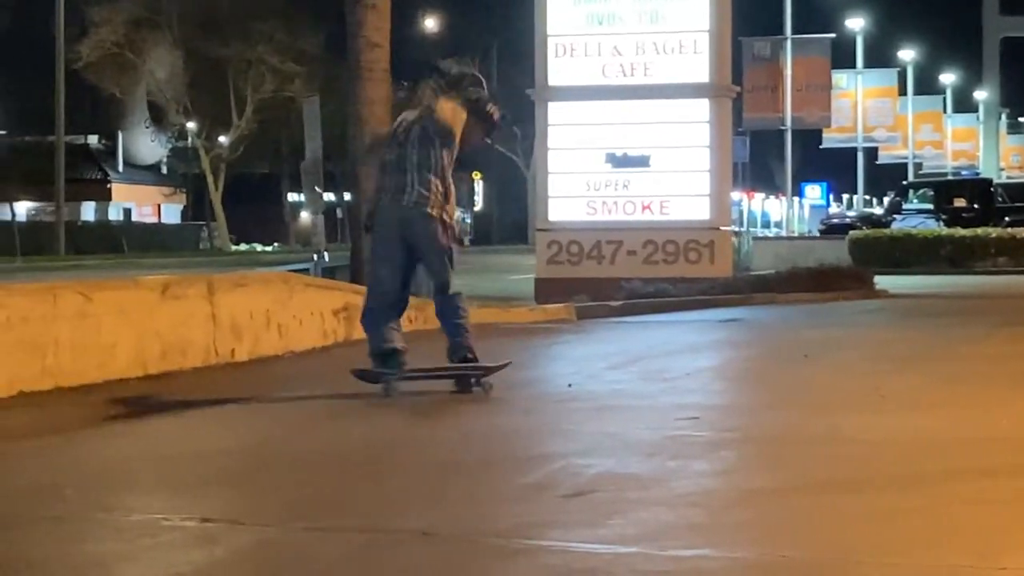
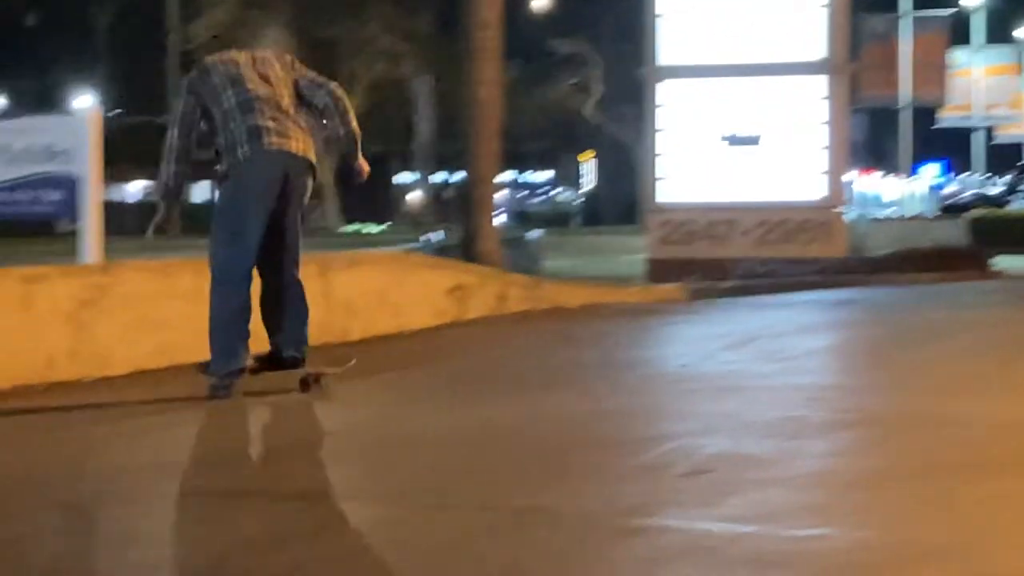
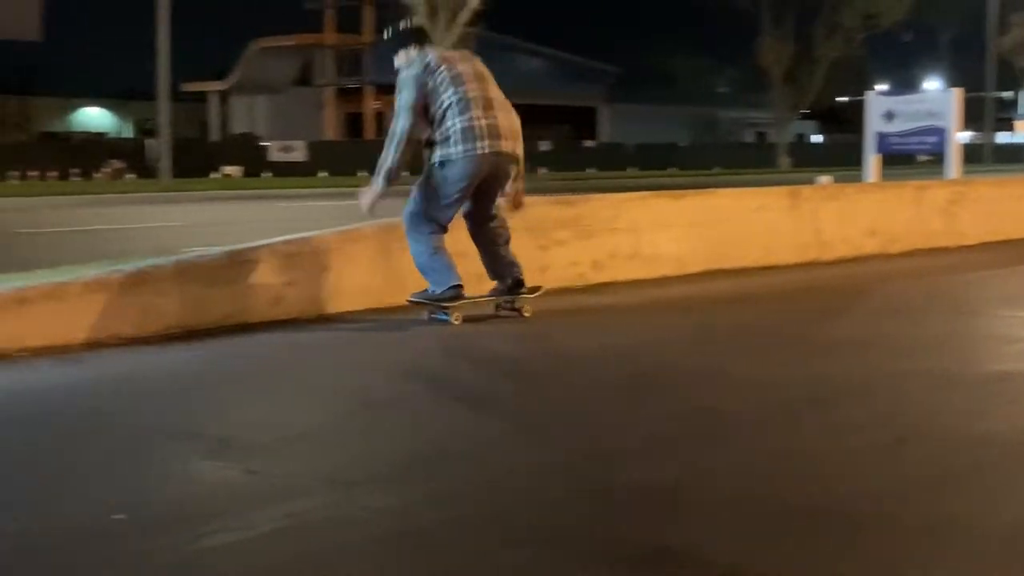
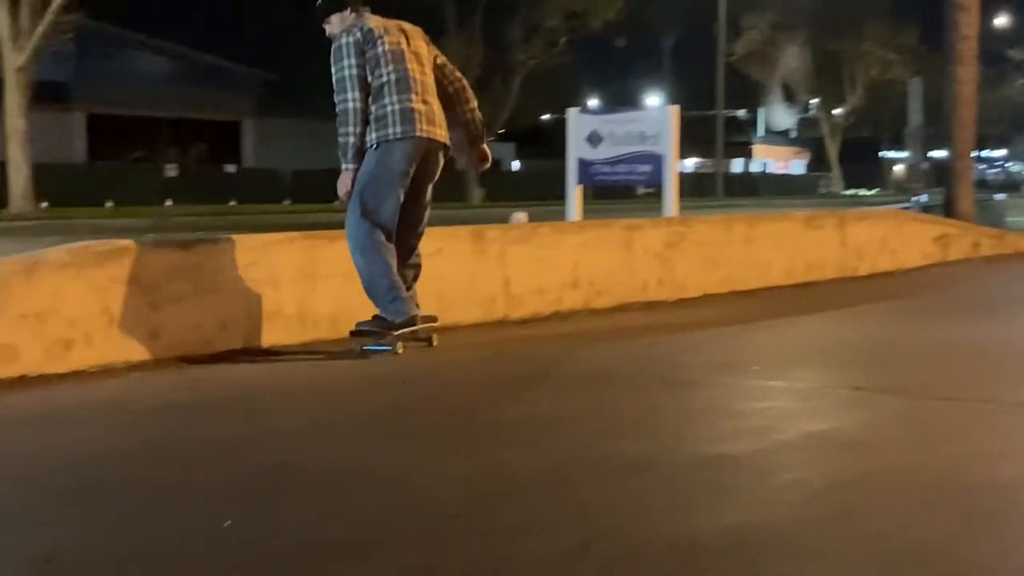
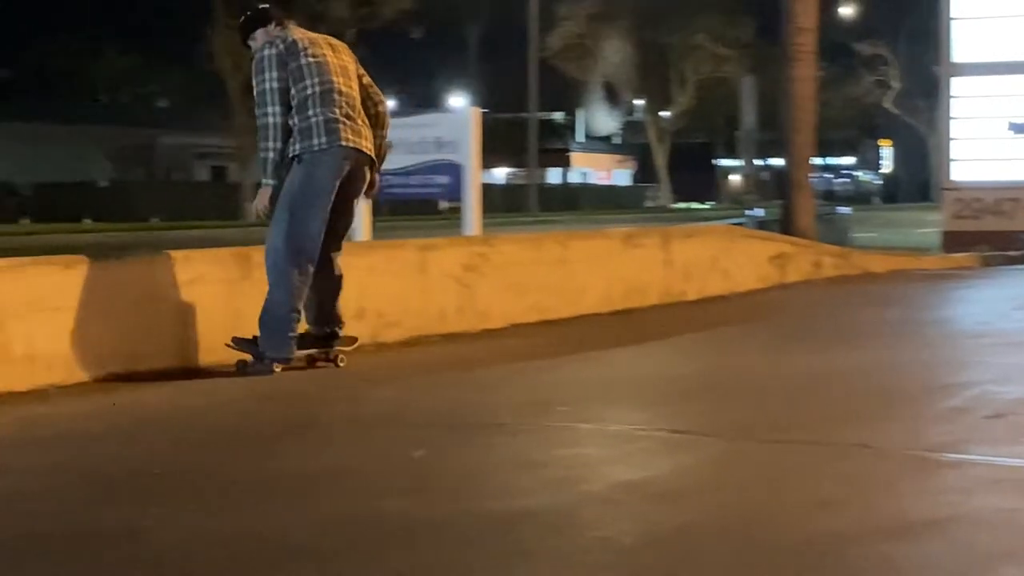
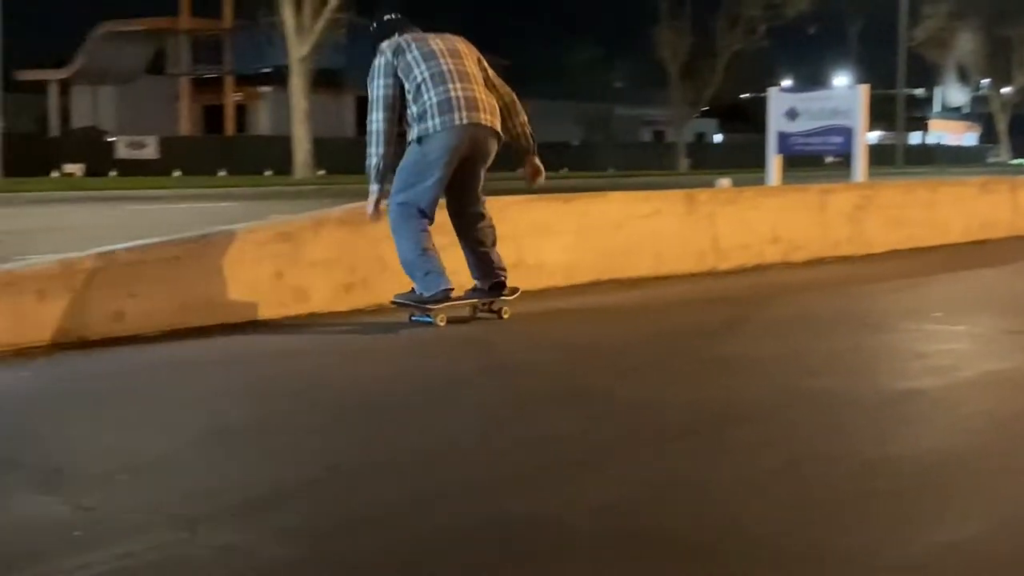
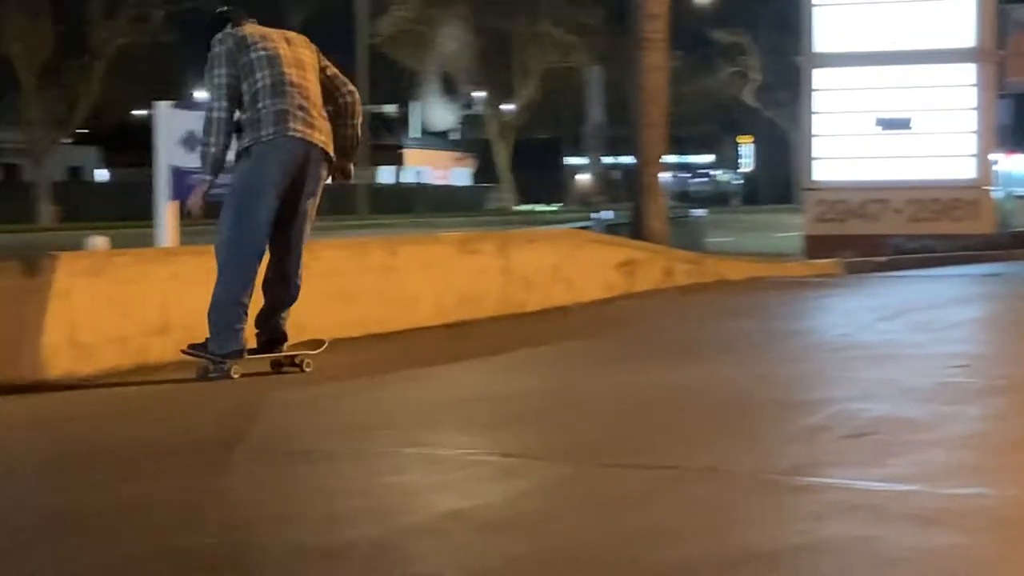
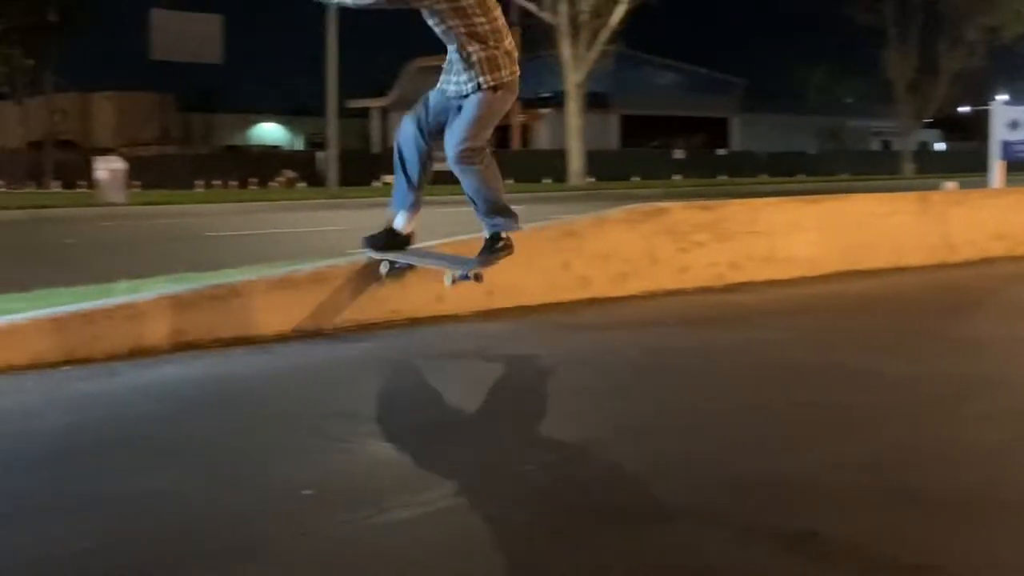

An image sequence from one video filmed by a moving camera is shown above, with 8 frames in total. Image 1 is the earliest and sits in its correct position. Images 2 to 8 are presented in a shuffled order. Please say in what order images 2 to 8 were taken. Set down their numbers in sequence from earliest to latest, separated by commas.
2, 7, 5, 4, 6, 3, 8
